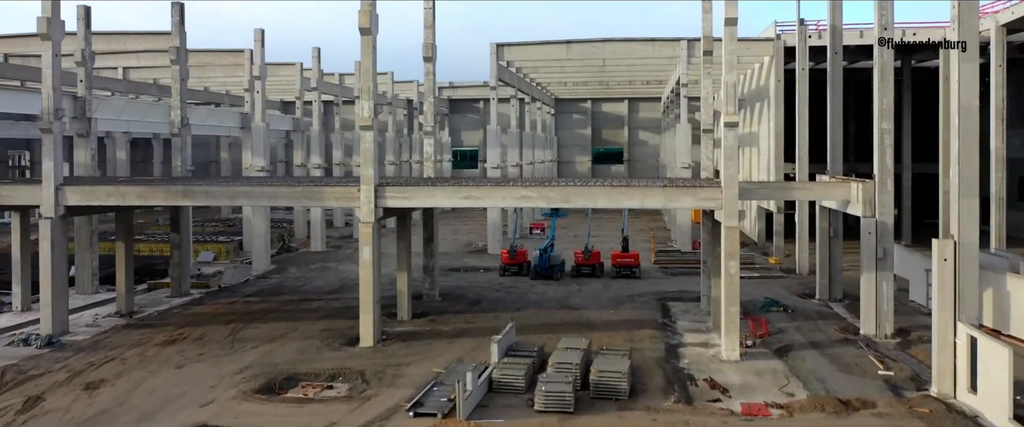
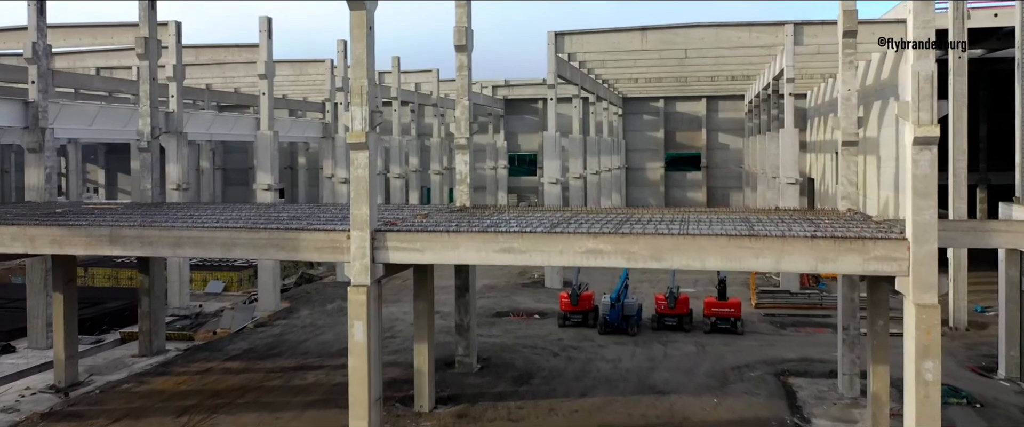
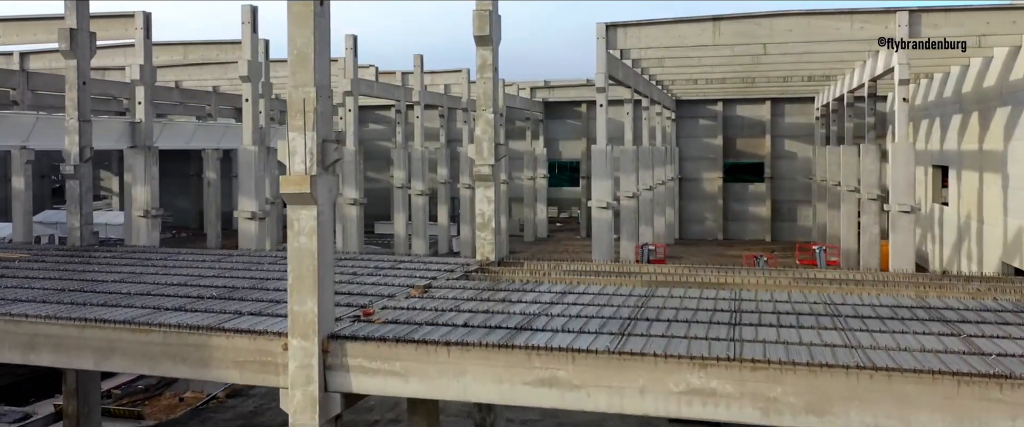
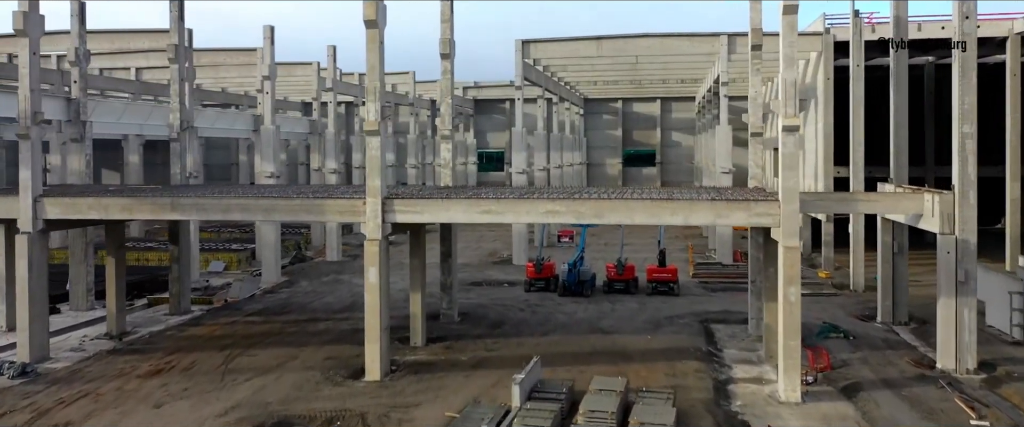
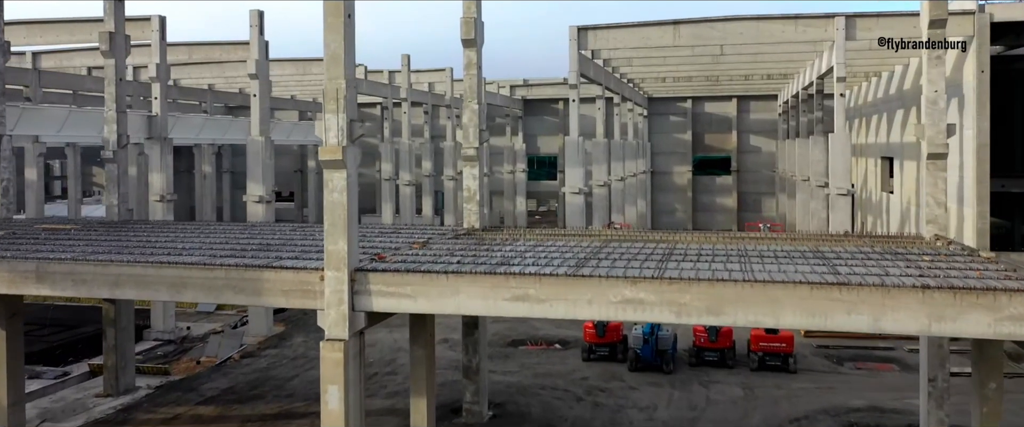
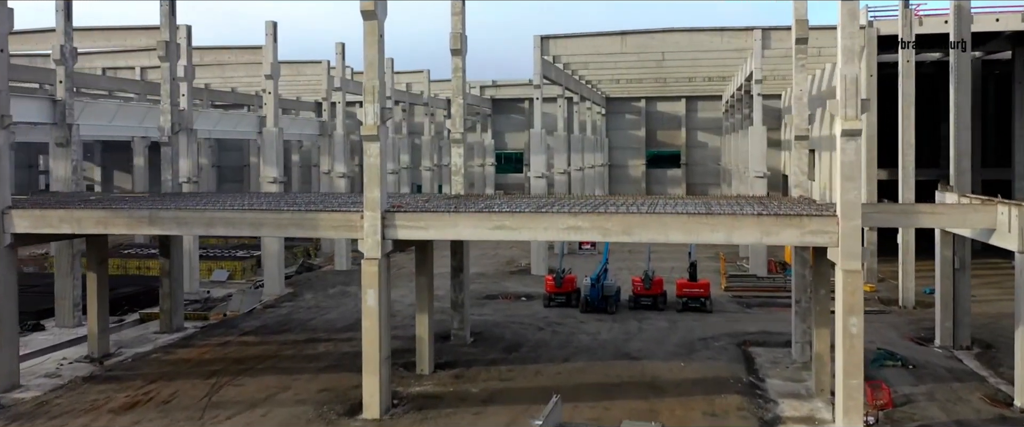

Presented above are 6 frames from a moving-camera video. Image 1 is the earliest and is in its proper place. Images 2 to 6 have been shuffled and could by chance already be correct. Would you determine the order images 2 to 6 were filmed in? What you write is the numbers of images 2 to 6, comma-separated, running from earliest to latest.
4, 6, 2, 5, 3
